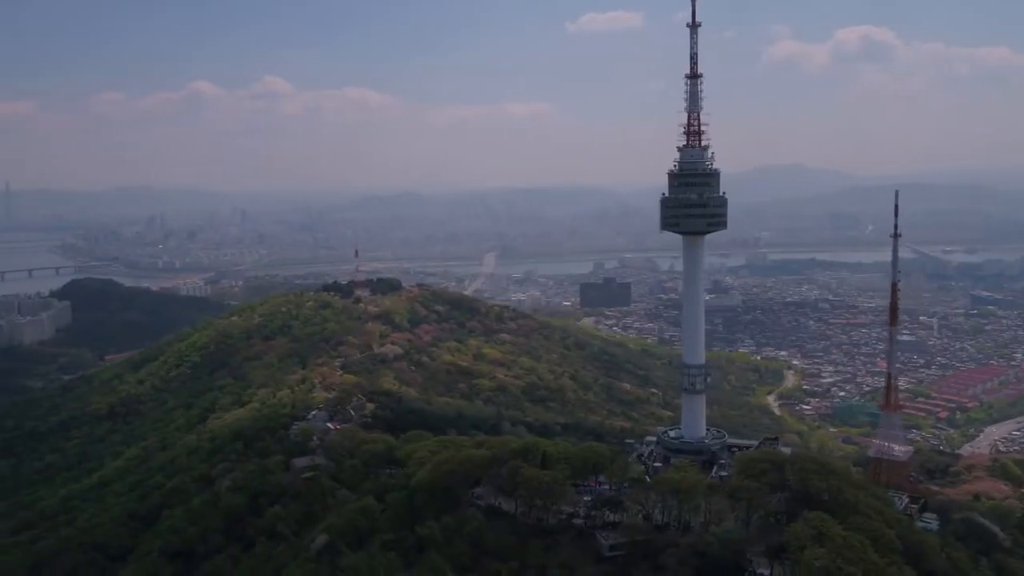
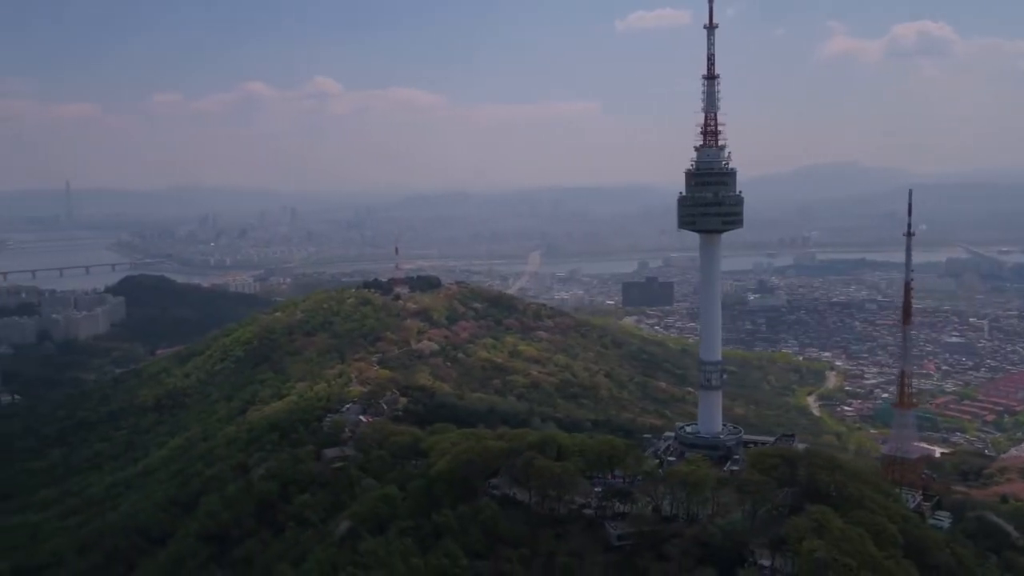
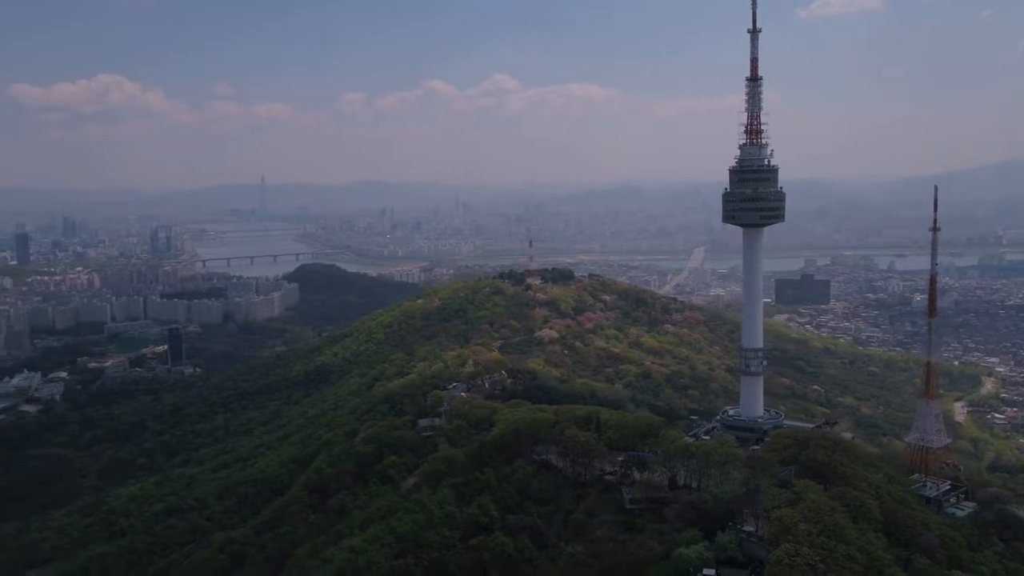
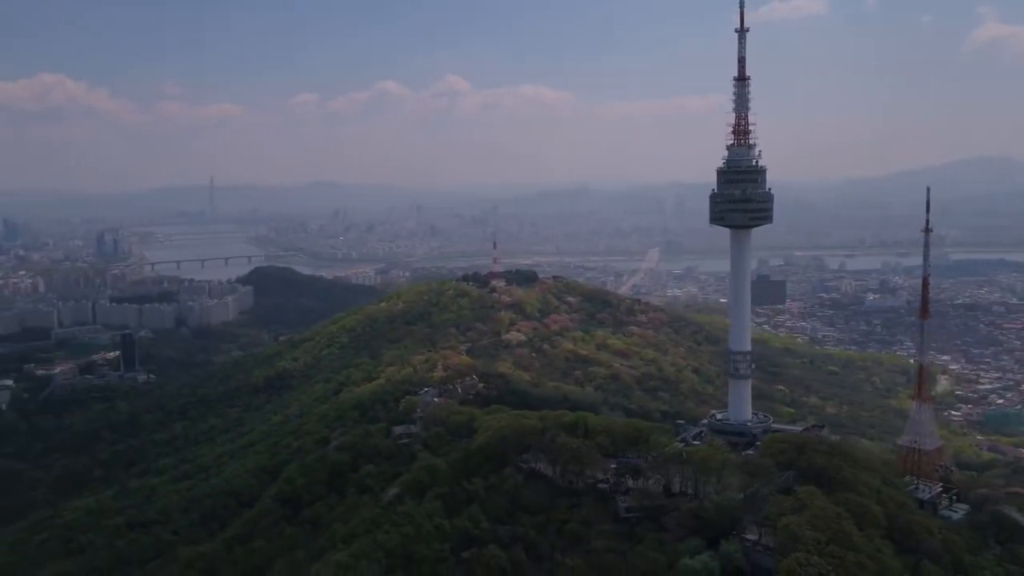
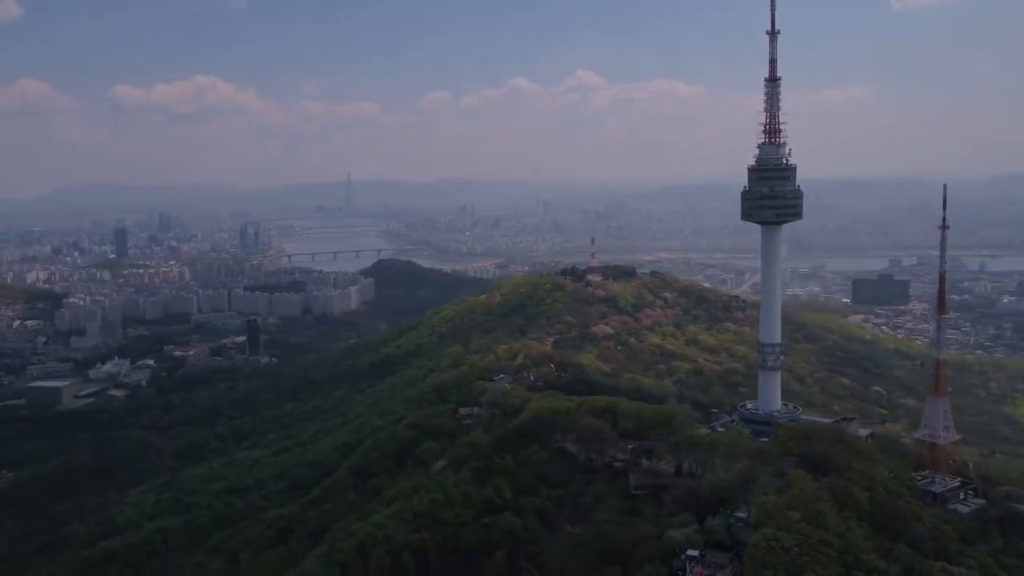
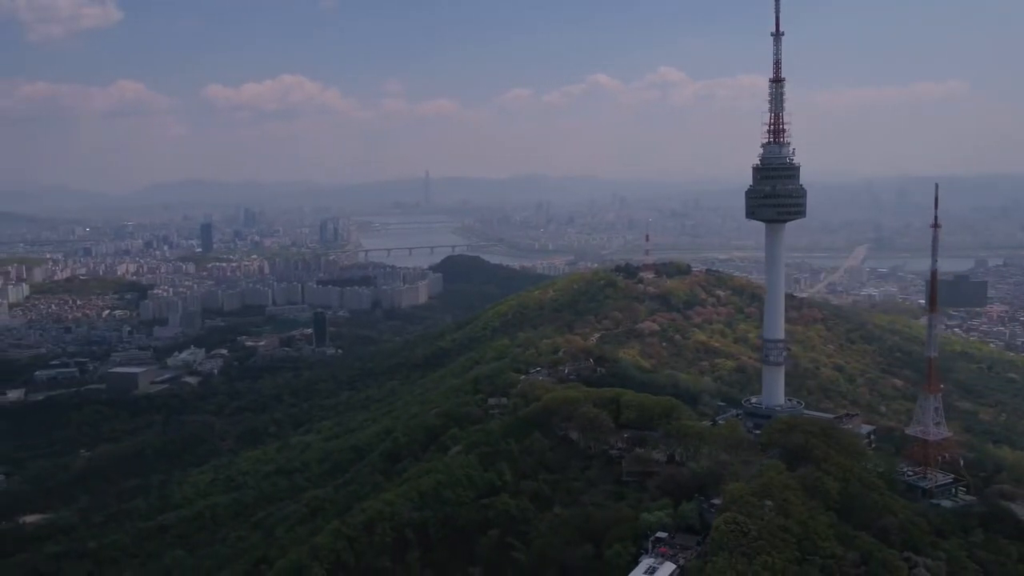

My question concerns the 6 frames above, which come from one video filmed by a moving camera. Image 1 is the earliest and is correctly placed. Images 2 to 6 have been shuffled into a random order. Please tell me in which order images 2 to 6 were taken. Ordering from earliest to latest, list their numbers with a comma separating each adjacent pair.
2, 4, 3, 5, 6
